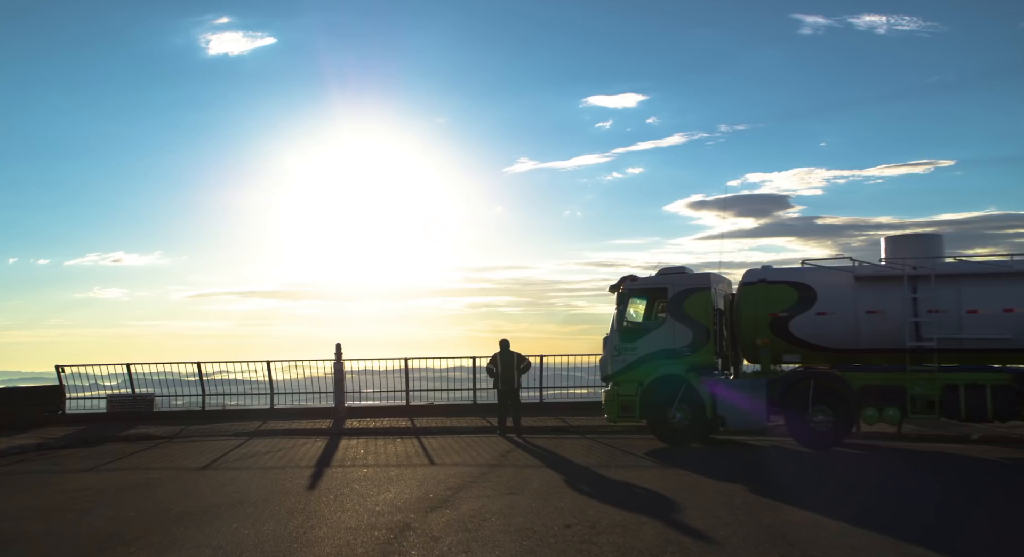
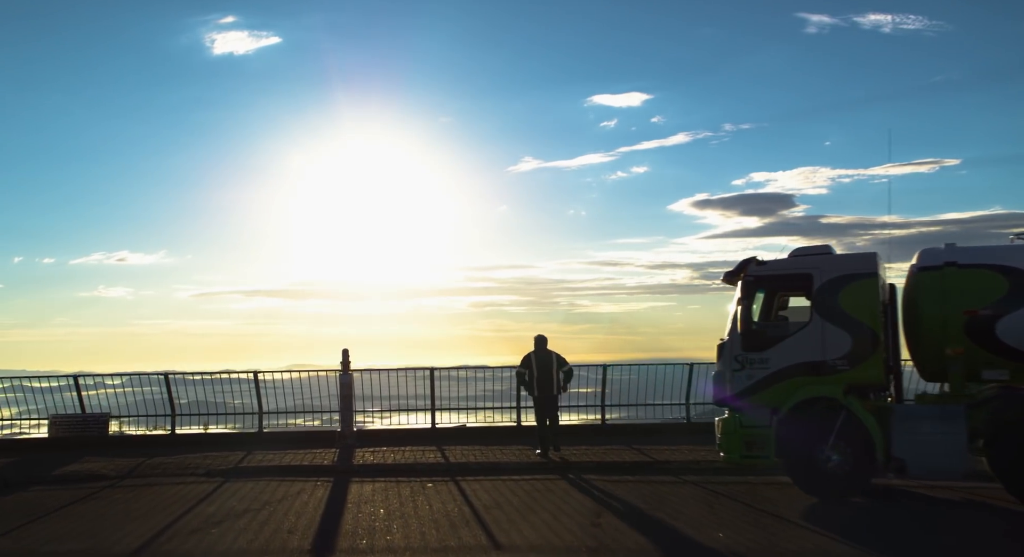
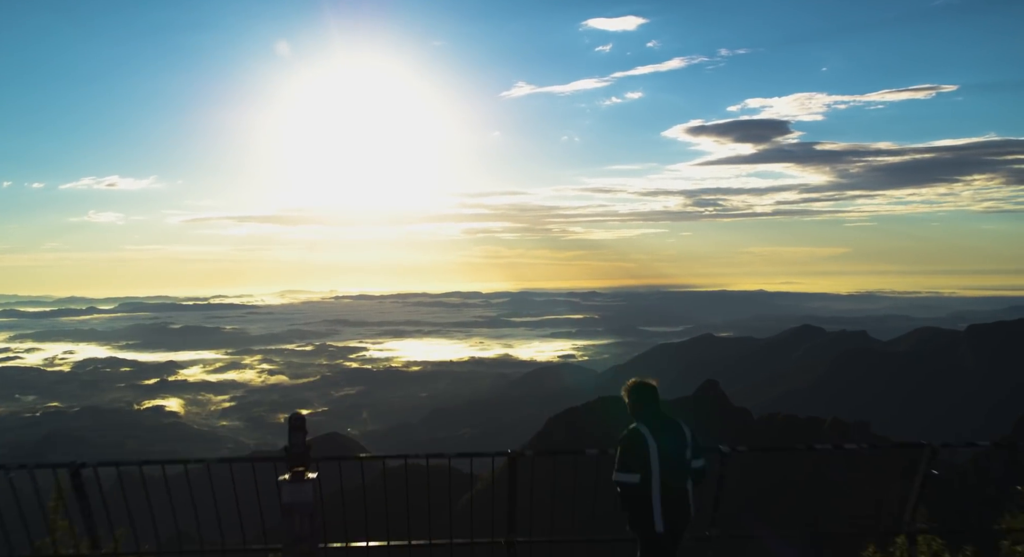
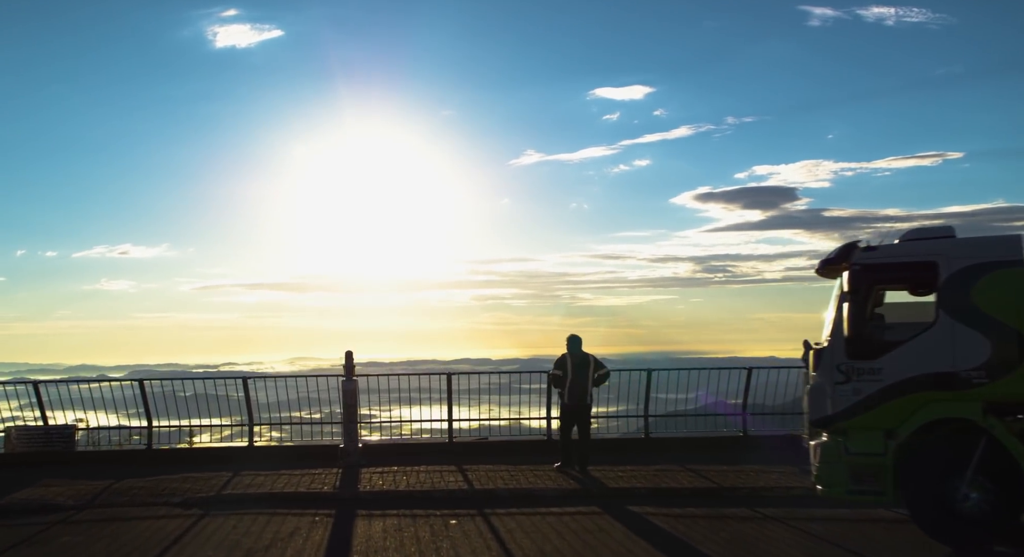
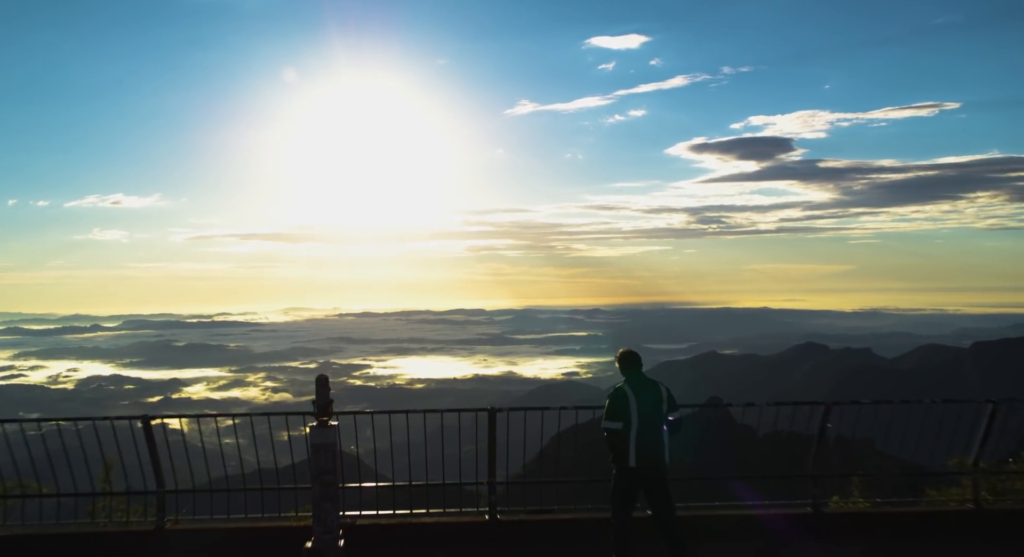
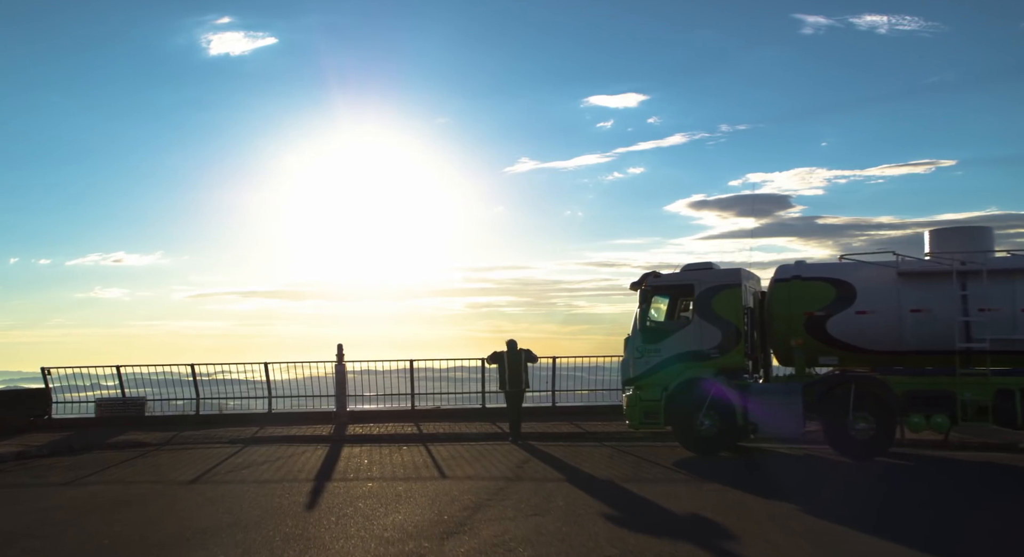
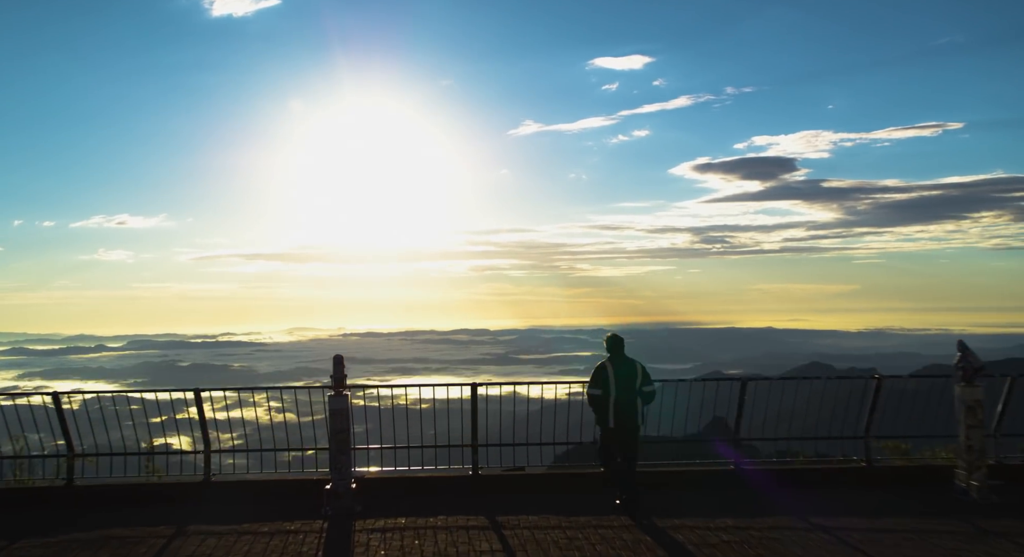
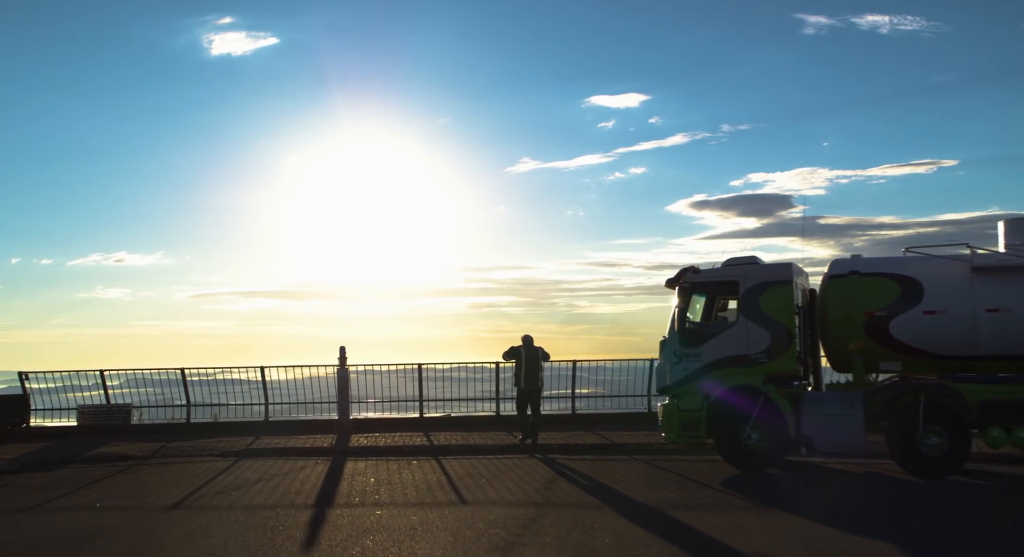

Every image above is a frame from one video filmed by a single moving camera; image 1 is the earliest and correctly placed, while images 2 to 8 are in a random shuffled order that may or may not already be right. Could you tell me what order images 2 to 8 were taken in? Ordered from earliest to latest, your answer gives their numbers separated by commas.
6, 8, 2, 4, 7, 5, 3
